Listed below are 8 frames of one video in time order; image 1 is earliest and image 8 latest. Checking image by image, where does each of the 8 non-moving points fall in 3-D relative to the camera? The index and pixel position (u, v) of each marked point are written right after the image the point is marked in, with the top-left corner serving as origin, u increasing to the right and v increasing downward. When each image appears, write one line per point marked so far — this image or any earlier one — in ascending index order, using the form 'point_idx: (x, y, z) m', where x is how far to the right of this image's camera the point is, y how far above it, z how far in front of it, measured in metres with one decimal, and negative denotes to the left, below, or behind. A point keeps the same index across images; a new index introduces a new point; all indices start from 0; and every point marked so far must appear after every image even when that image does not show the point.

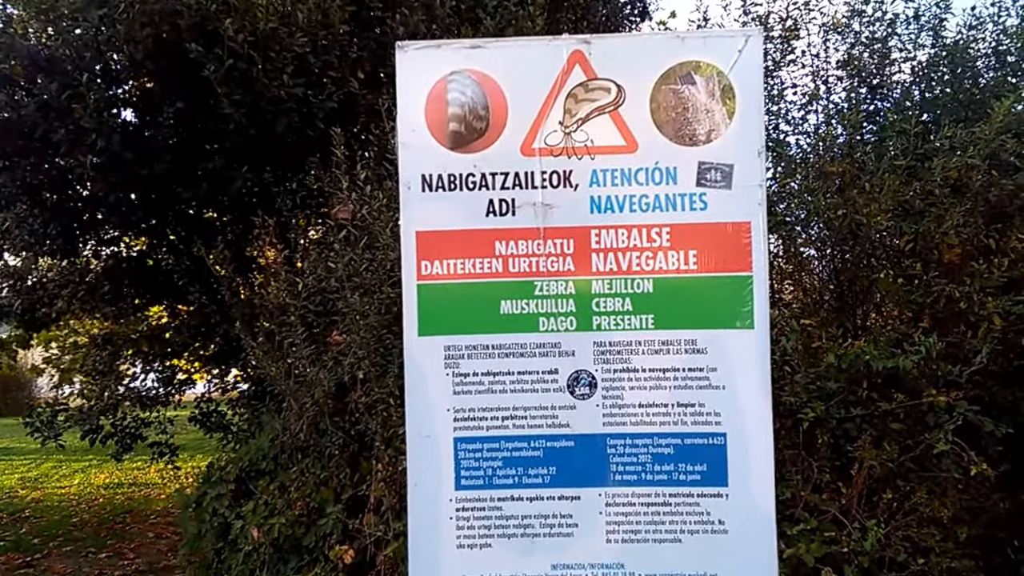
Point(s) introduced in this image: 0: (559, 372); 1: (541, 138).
0: (+0.1, -0.2, +2.2) m
1: (+0.1, +0.4, +2.2) m
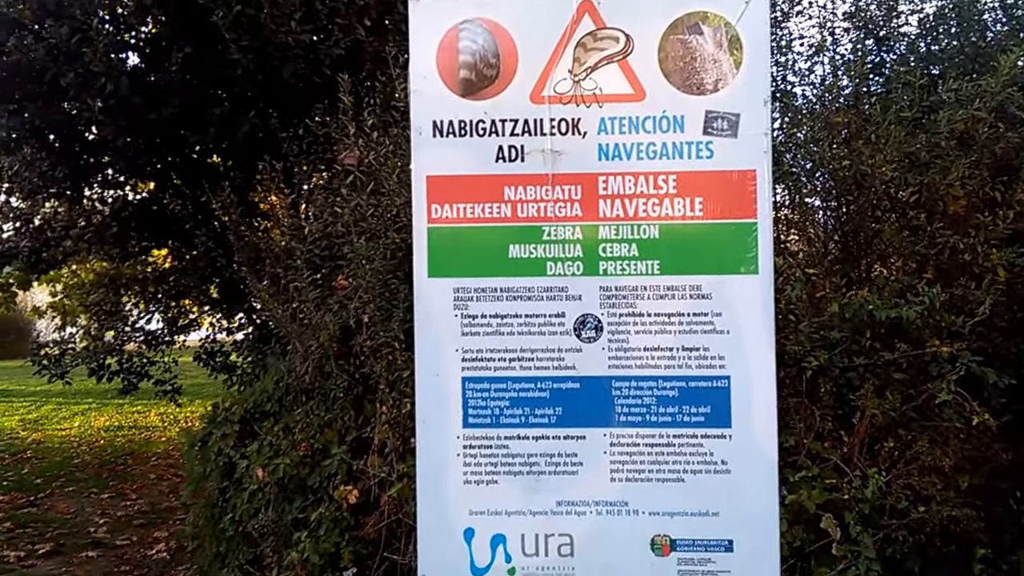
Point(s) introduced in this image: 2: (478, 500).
0: (+0.1, -0.1, +2.2) m
1: (+0.1, +0.5, +2.2) m
2: (-0.1, -0.5, +2.3) m
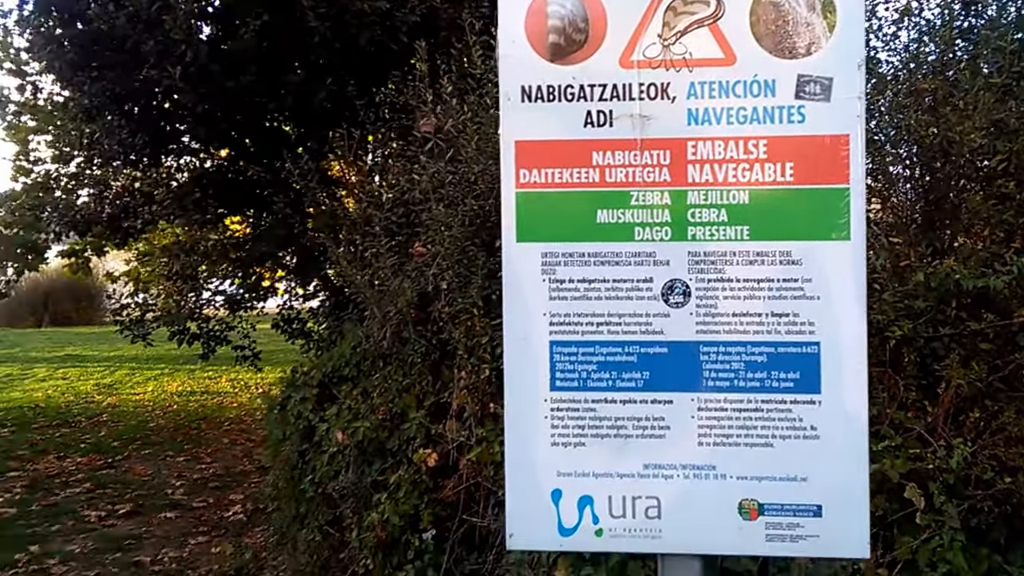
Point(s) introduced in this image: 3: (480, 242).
0: (+0.3, 0.0, +2.2) m
1: (+0.3, +0.6, +2.2) m
2: (+0.1, -0.4, +2.3) m
3: (-0.1, +0.2, +3.7) m
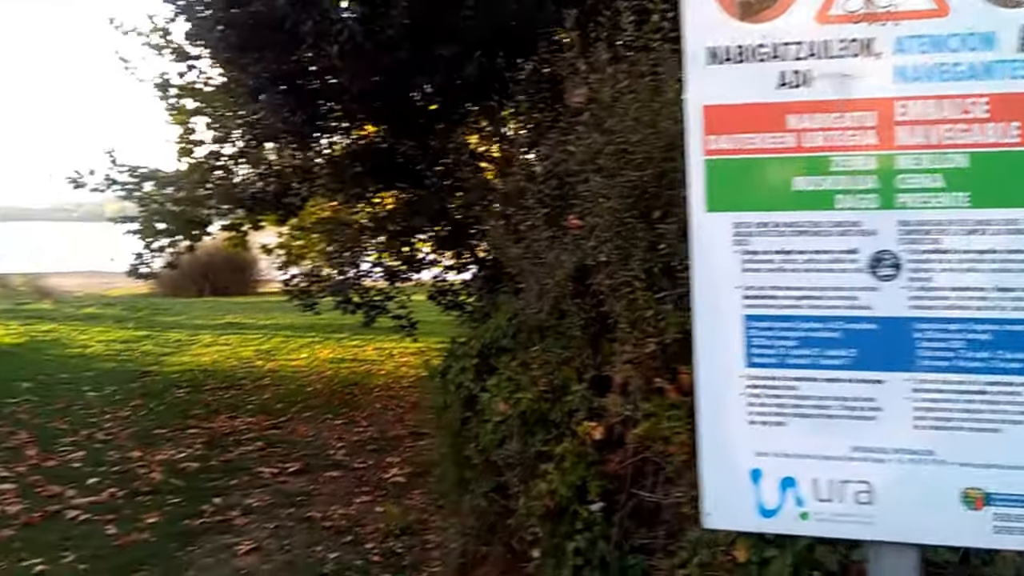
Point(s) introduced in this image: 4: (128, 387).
0: (+0.8, +0.1, +2.1) m
1: (+0.7, +0.6, +2.1) m
2: (+0.6, -0.4, +2.2) m
3: (+0.5, +0.3, +3.7) m
4: (-5.2, -1.3, +12.6) m
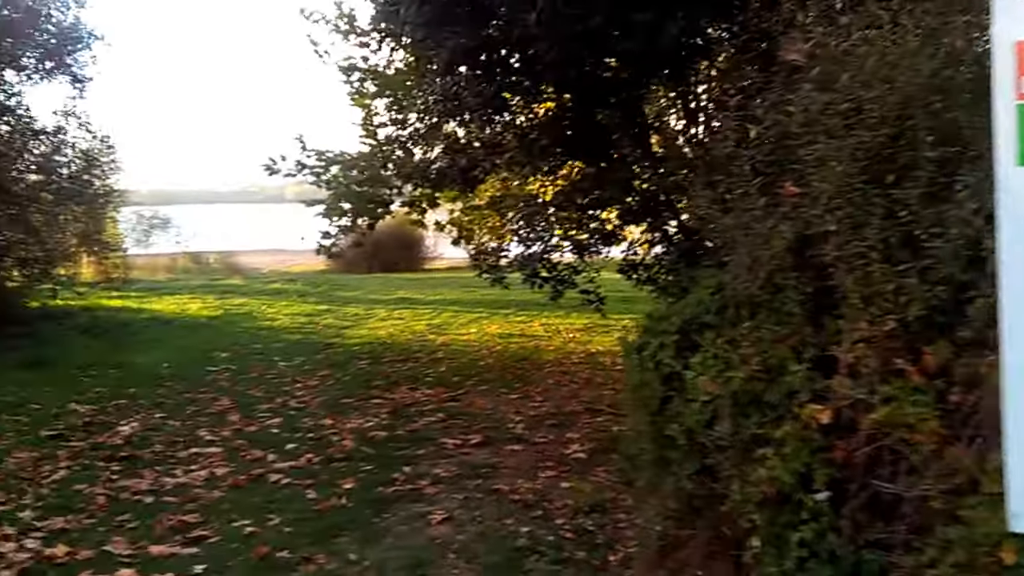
0: (+1.3, +0.1, +1.7) m
1: (+1.3, +0.7, +1.7) m
2: (+1.1, -0.3, +1.9) m
3: (+1.3, +0.4, +3.3) m
4: (-2.8, -1.0, +13.2) m
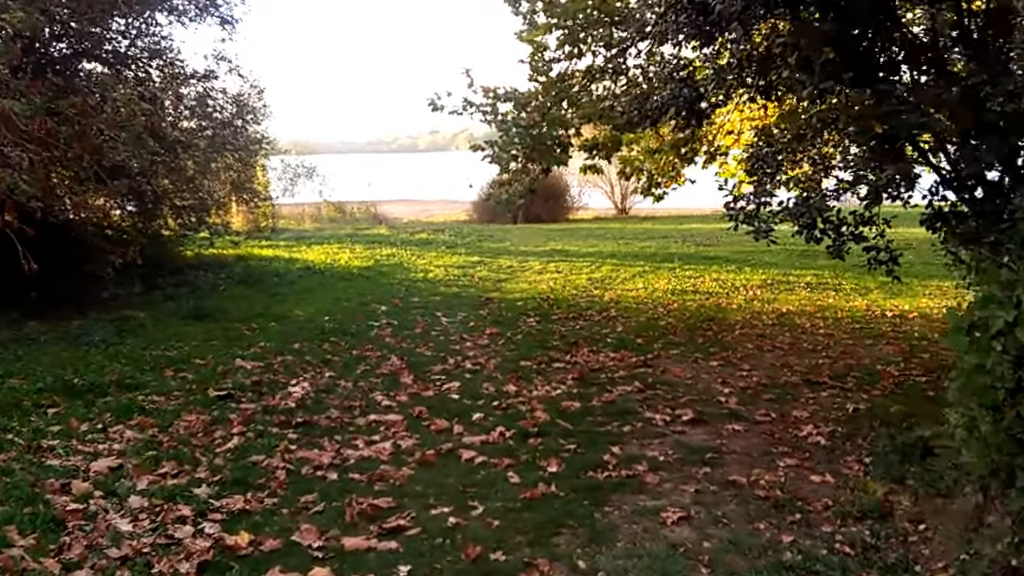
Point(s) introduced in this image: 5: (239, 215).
0: (+2.1, +0.1, +0.4) m
1: (+2.1, +0.7, +0.4) m
2: (+1.9, -0.3, +0.6) m
3: (+2.3, +0.5, +2.0) m
4: (-0.5, -0.3, +12.3) m
5: (-4.9, +1.3, +16.6) m
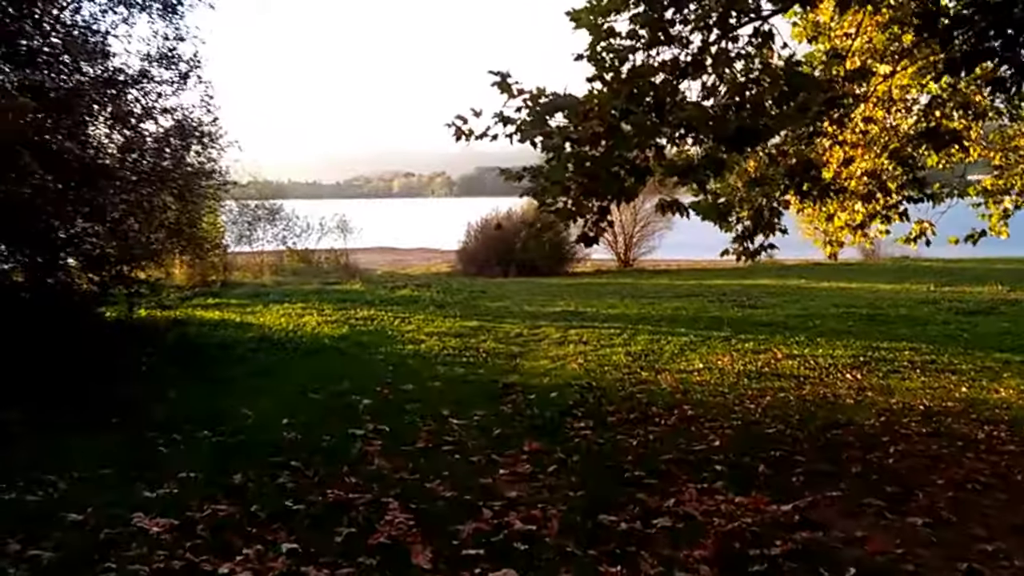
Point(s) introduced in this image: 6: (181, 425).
0: (+2.9, -0.1, -3.0) m
1: (+2.8, +0.5, -3.0) m
2: (+2.7, -0.5, -2.8) m
3: (+3.0, +0.2, -1.4) m
4: (-0.1, -1.2, +8.8) m
5: (-4.7, +0.3, +13.0) m
6: (-2.8, -1.1, +7.9) m
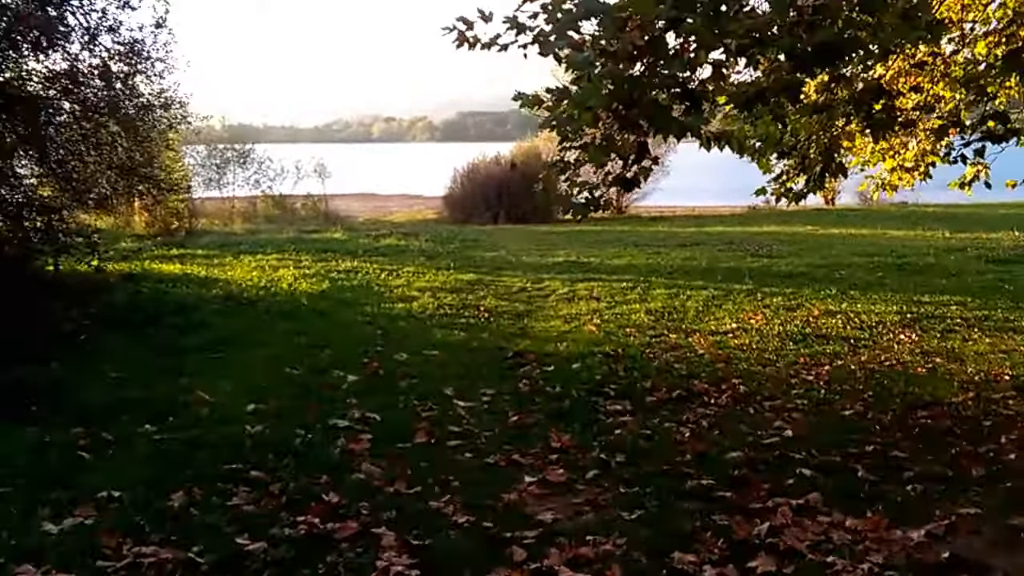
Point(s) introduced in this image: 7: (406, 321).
0: (+3.2, -0.4, -4.6) m
1: (+3.2, +0.2, -4.6) m
2: (+3.1, -0.8, -4.4) m
3: (+3.4, 0.0, -3.0) m
4: (0.0, -0.8, +7.2) m
5: (-4.6, +0.9, +11.3) m
6: (-2.6, -0.8, +6.3) m
7: (-1.1, -0.4, +10.0) m
